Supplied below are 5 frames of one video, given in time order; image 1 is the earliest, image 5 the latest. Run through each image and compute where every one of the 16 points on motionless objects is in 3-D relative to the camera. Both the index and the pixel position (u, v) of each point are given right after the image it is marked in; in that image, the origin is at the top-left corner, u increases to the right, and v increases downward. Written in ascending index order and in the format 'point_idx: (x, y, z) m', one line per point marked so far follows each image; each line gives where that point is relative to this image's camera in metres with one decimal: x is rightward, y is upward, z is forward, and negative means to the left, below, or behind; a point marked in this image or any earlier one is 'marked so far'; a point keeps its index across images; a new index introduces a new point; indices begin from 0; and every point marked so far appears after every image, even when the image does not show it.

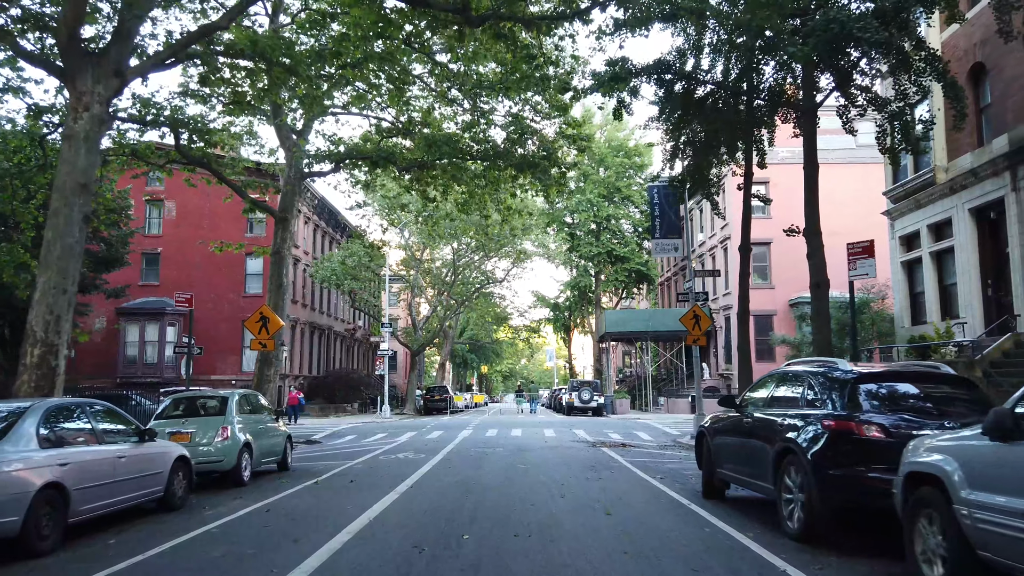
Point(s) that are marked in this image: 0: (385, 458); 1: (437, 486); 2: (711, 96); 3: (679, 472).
0: (-2.7, -3.6, +15.8) m
1: (-1.2, -3.2, +12.0) m
2: (+4.7, +4.5, +17.7) m
3: (+2.7, -3.0, +12.3) m
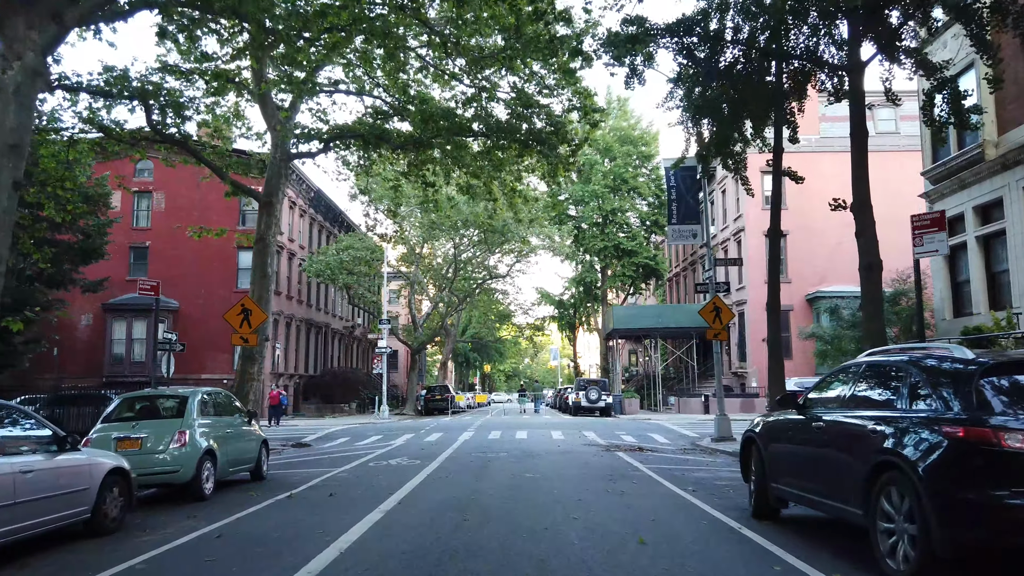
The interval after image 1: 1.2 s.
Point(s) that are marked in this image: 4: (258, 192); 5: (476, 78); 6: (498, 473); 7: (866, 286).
0: (-2.6, -3.3, +14.1) m
1: (-1.1, -2.9, +10.4) m
2: (+4.8, +4.7, +16.0) m
3: (+2.8, -2.8, +10.6) m
4: (-6.7, +2.5, +19.6) m
5: (-0.9, +5.2, +18.5) m
6: (-0.2, -3.1, +12.4) m
7: (+5.4, 0.0, +11.5) m
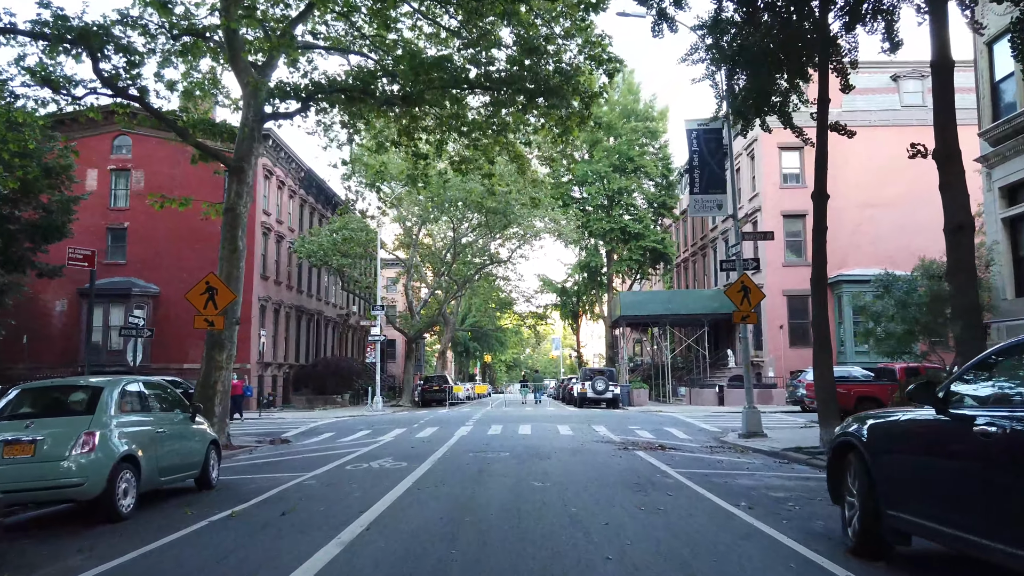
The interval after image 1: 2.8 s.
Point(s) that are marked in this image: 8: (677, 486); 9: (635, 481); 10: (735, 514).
0: (-2.5, -2.8, +12.0) m
1: (-1.0, -2.5, +8.2) m
2: (+4.8, +5.2, +13.8) m
3: (+2.9, -2.4, +8.4) m
4: (-6.6, +3.0, +17.4) m
5: (-0.8, +5.7, +16.2) m
6: (-0.2, -2.6, +10.2) m
7: (+5.5, +0.5, +9.3) m
8: (+2.0, -2.5, +9.3) m
9: (+1.6, -2.5, +9.8) m
10: (+2.2, -2.3, +7.5) m
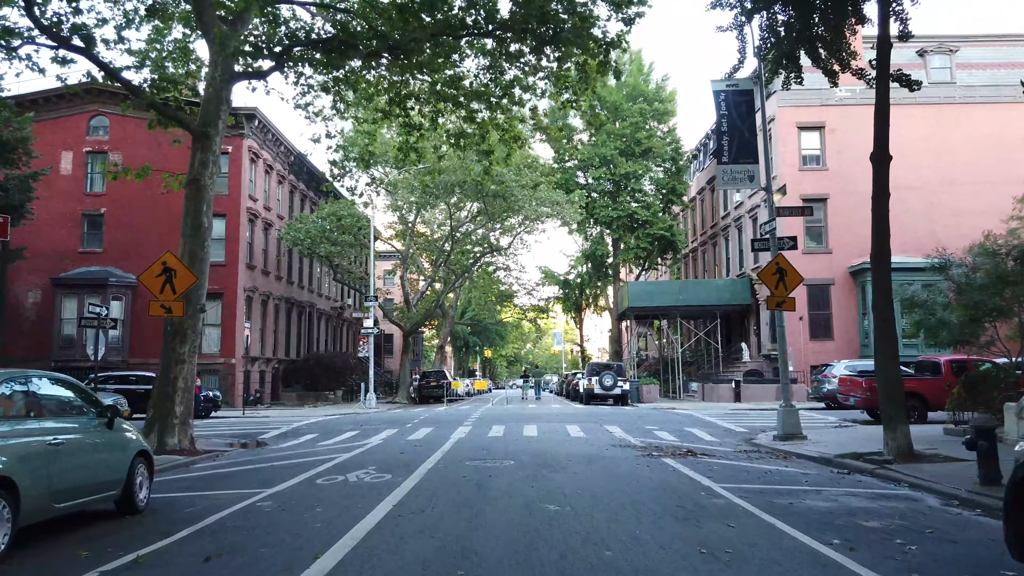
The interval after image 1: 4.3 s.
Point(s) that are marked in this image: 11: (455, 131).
0: (-2.4, -2.5, +9.9) m
1: (-1.0, -2.2, +6.2) m
2: (+4.9, +5.6, +11.7) m
3: (+3.0, -2.0, +6.4) m
4: (-6.5, +3.4, +15.3) m
5: (-0.8, +6.1, +14.1) m
6: (-0.1, -2.3, +8.2) m
7: (+5.6, +0.8, +7.3) m
8: (+2.1, -2.2, +7.2) m
9: (+1.7, -2.2, +7.7) m
10: (+2.3, -2.0, +5.5) m
11: (-1.6, +4.2, +19.9) m
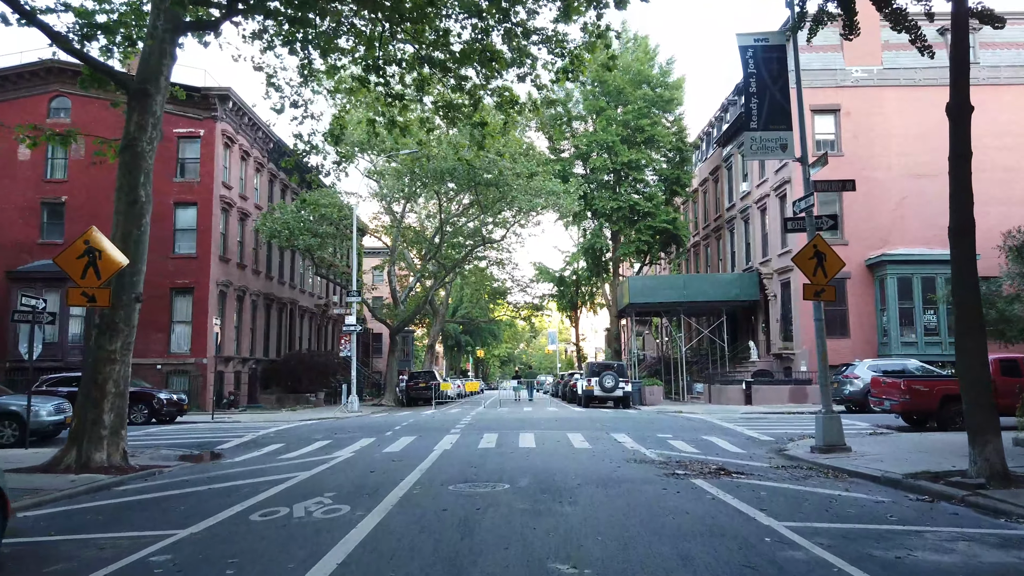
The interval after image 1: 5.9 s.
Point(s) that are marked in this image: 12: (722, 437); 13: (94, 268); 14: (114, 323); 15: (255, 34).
0: (-2.5, -2.3, +7.7) m
1: (-1.0, -2.0, +3.9) m
2: (+4.8, +5.8, +9.5) m
3: (+2.9, -1.8, +4.2) m
4: (-6.6, +3.6, +13.0) m
5: (-0.9, +6.3, +11.9) m
6: (-0.1, -2.1, +5.9) m
7: (+5.5, +1.0, +5.1) m
8: (+2.1, -1.9, +5.0) m
9: (+1.6, -2.0, +5.5) m
10: (+2.3, -1.7, +3.2) m
11: (-1.7, +4.4, +17.7) m
12: (+4.4, -3.1, +15.8) m
13: (-6.2, +0.3, +11.2) m
14: (-6.4, -0.6, +12.0) m
15: (-5.0, +4.9, +14.7) m
